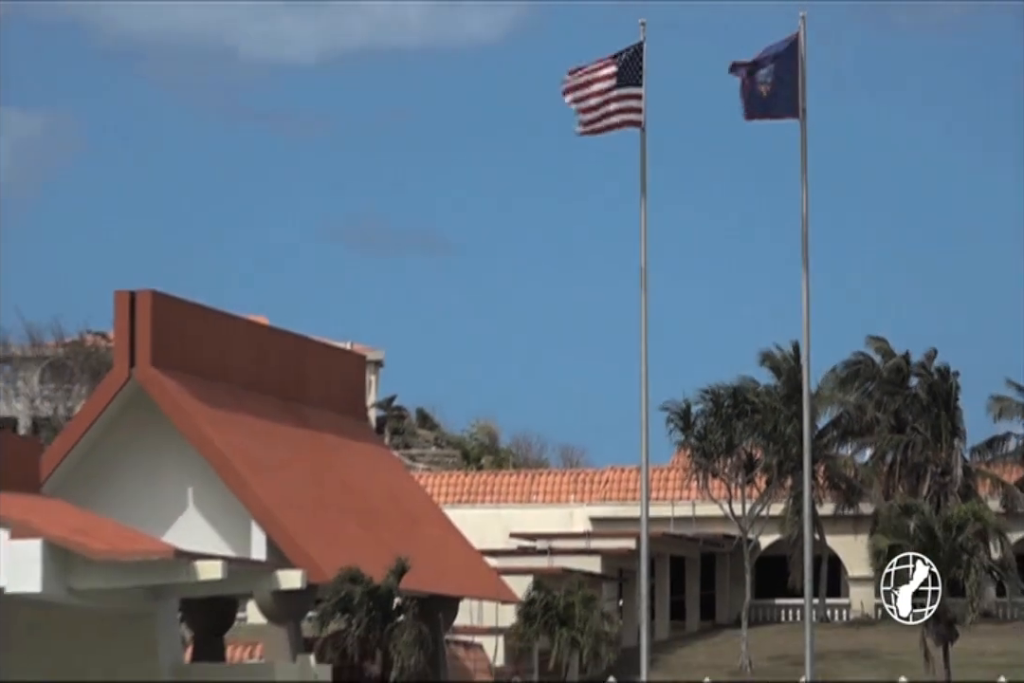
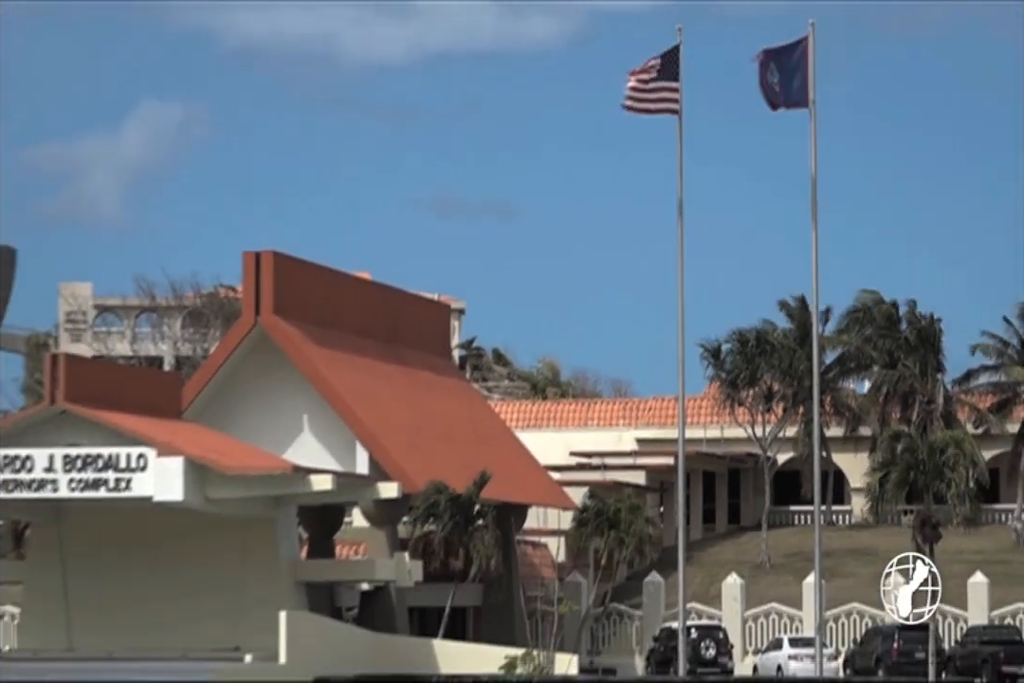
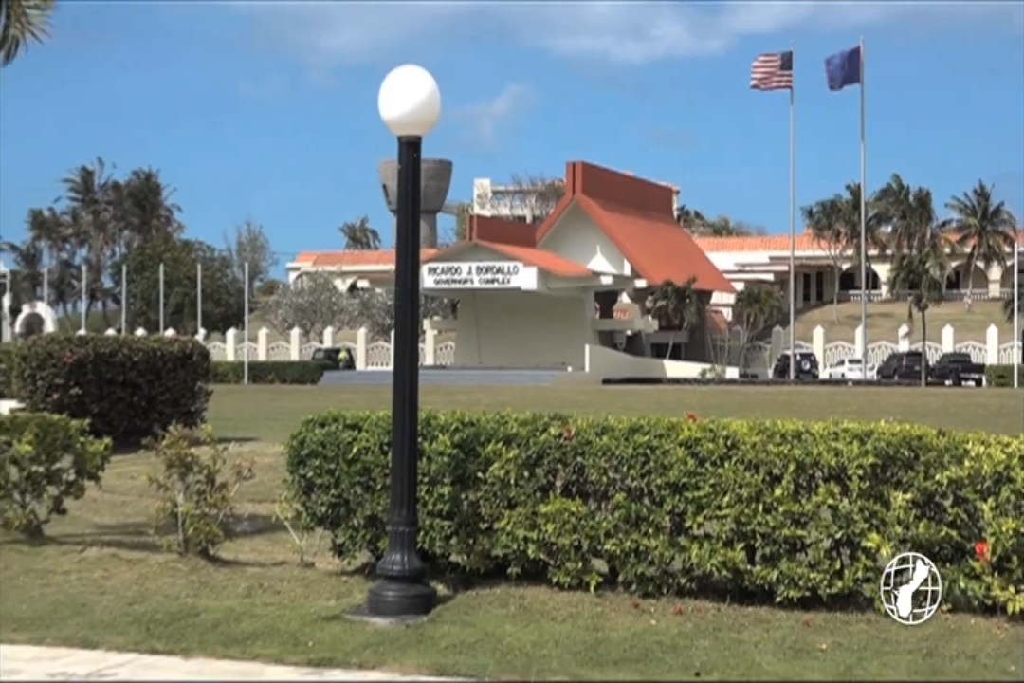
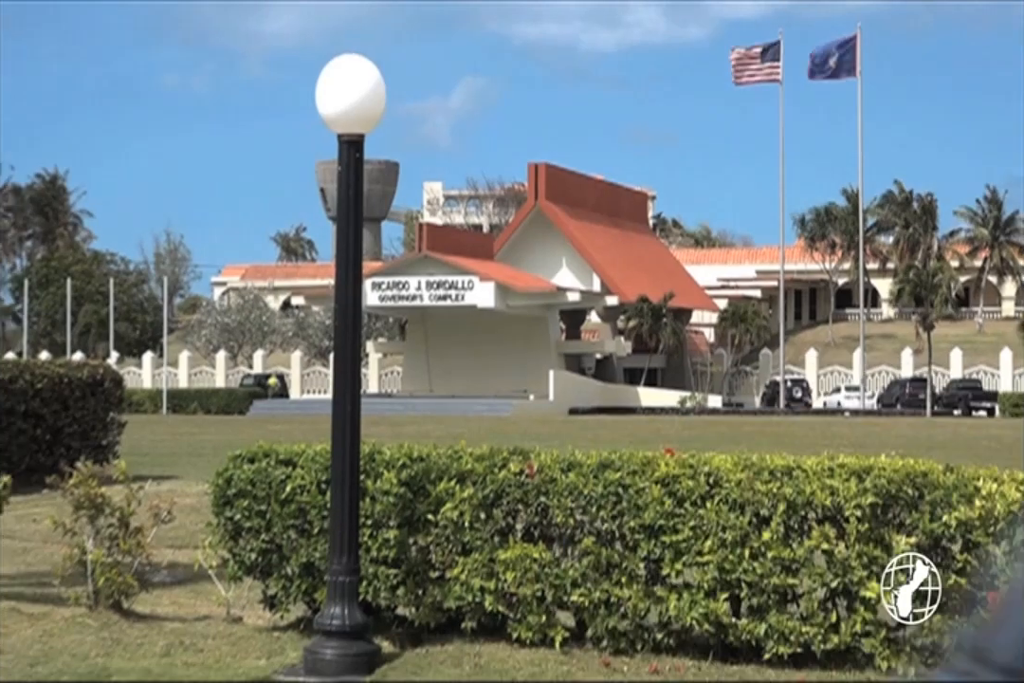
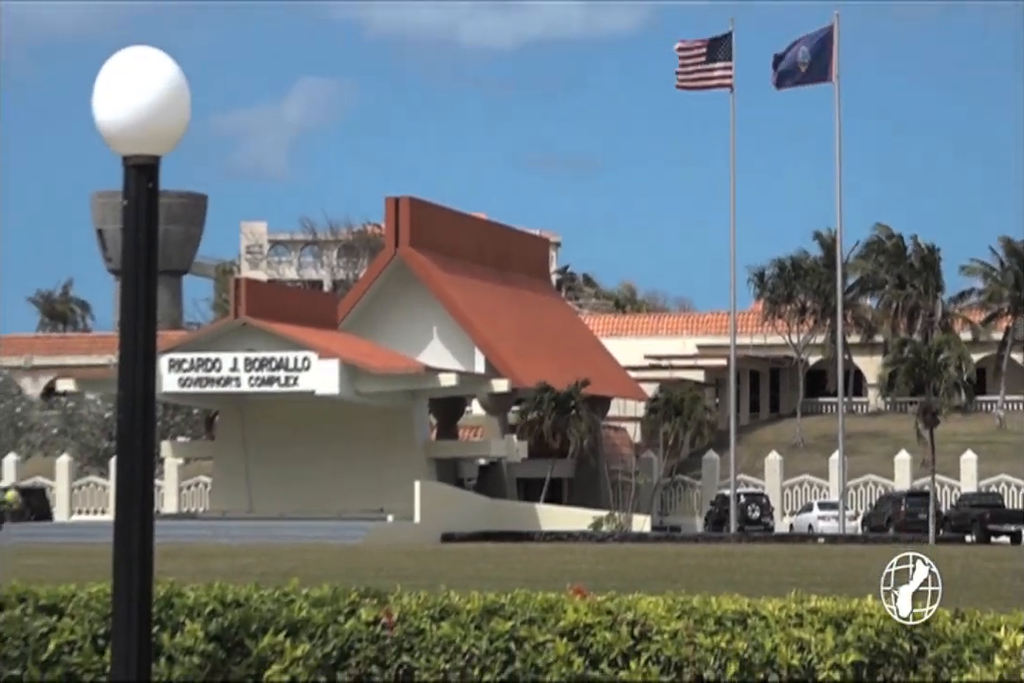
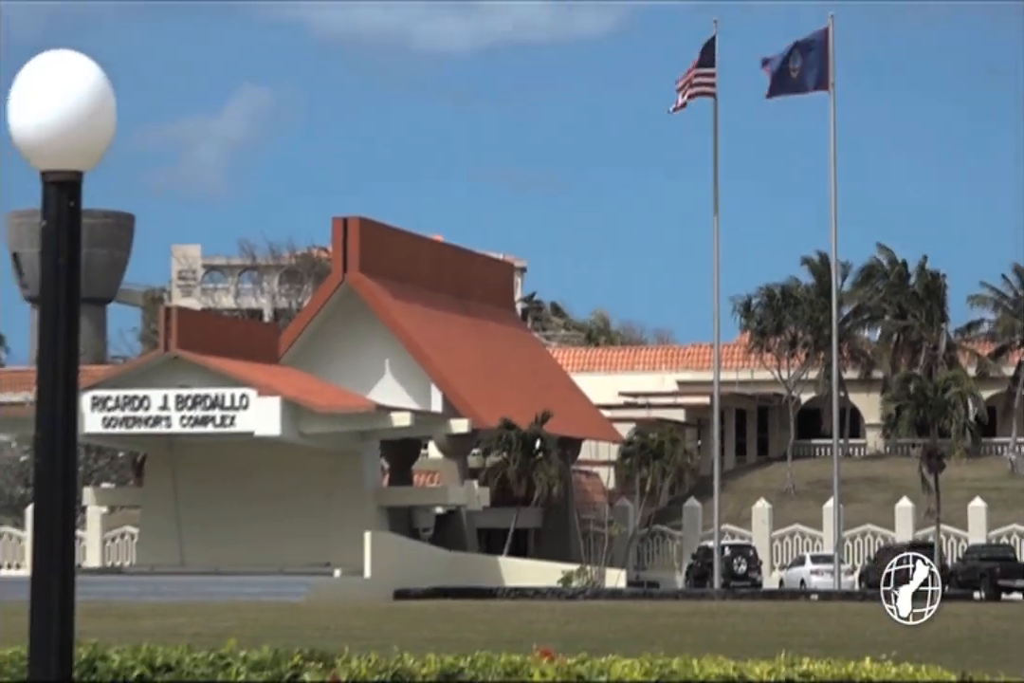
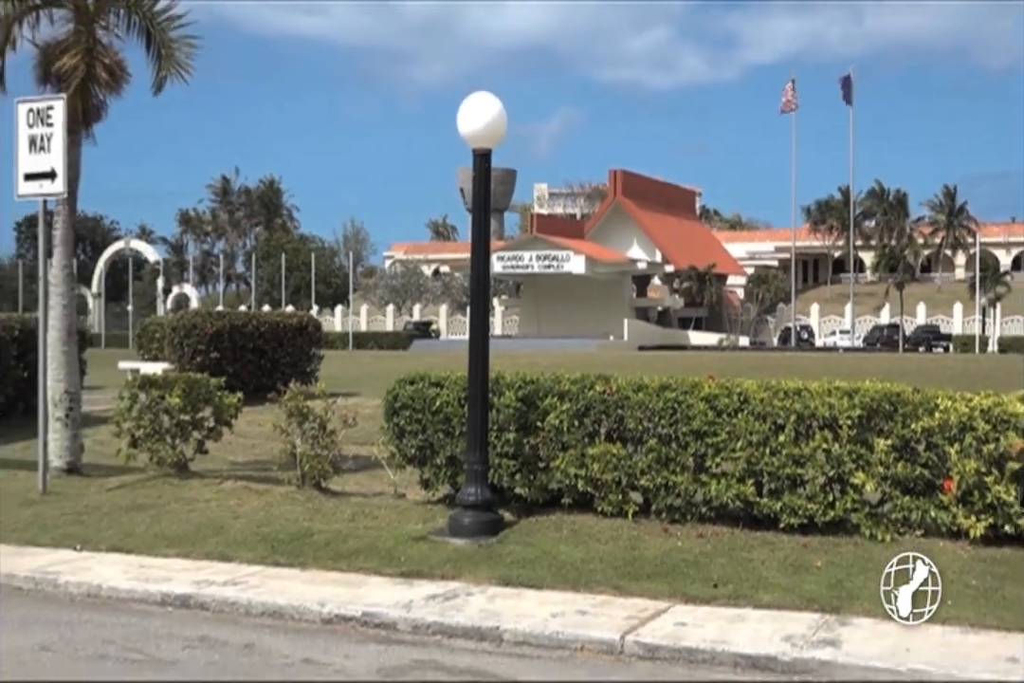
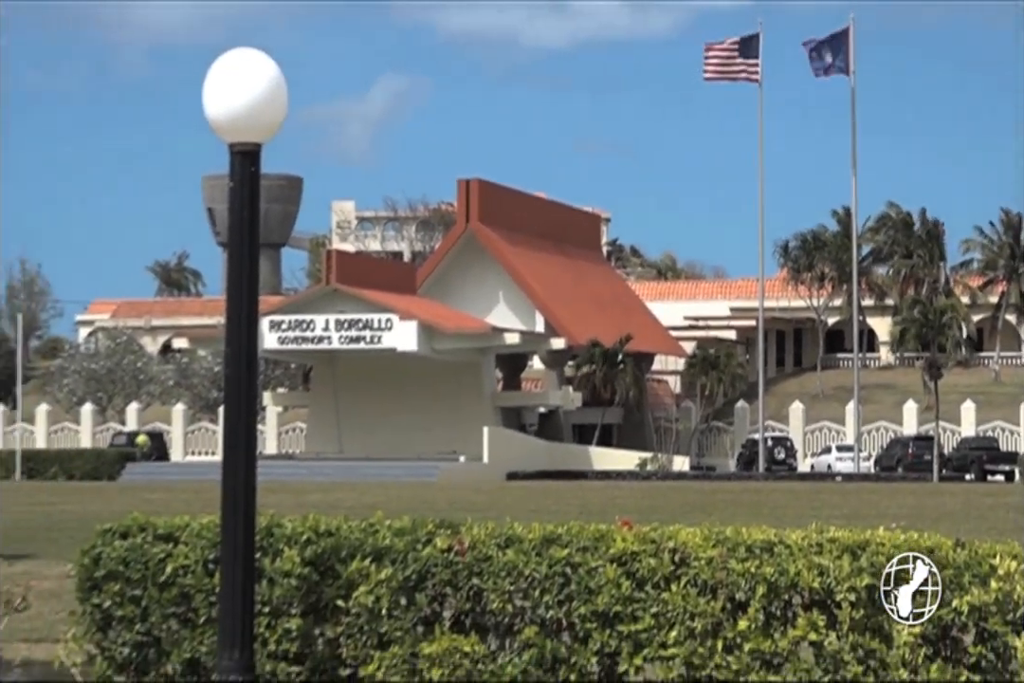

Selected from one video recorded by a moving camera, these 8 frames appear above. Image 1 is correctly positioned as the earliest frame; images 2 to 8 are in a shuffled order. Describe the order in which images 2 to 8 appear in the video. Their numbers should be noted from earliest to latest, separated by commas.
2, 6, 5, 8, 4, 3, 7
